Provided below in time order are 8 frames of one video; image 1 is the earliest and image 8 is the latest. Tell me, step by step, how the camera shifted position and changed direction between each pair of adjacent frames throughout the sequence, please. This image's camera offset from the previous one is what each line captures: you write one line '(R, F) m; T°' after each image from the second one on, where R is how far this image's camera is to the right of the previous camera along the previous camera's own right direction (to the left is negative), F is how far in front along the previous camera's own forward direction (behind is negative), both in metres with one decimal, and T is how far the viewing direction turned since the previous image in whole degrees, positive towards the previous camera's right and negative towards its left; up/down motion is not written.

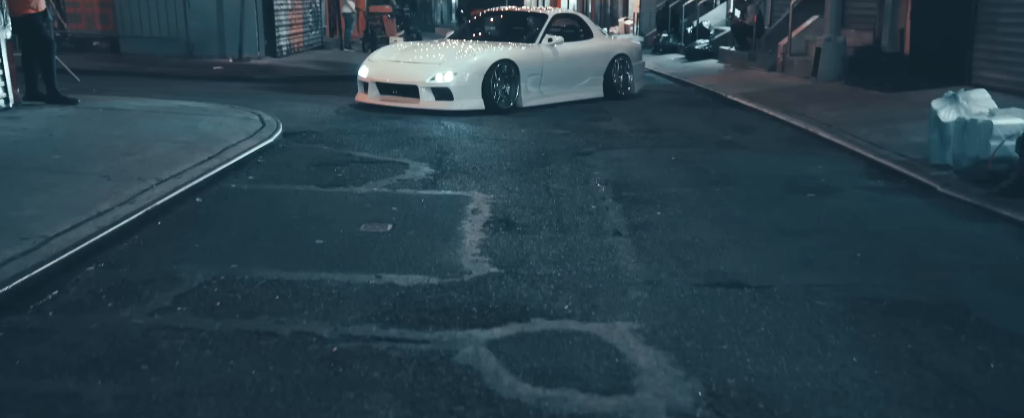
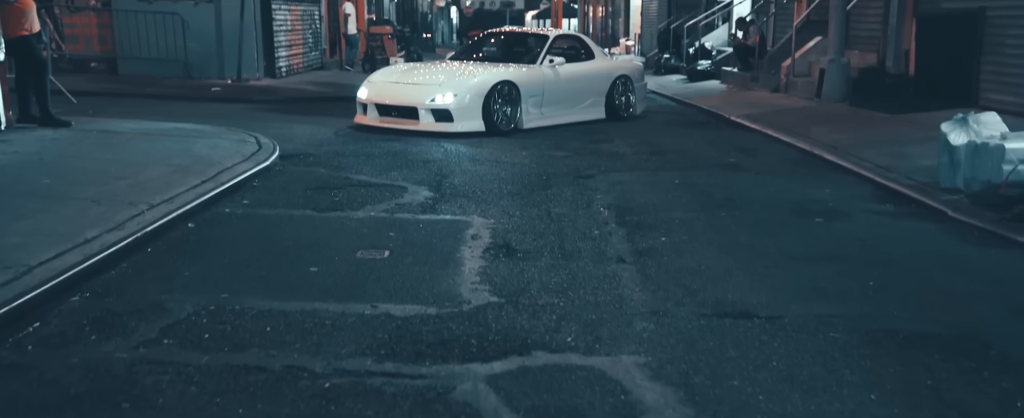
(0.0, +0.2) m; 0°
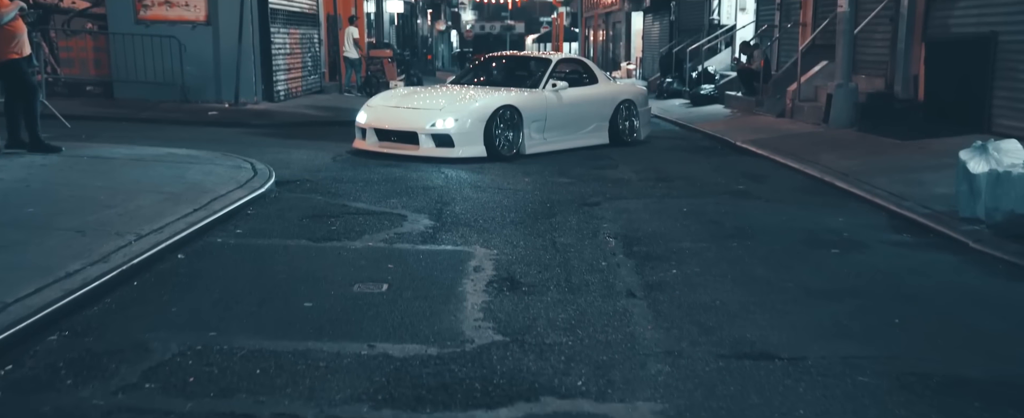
(0.0, +0.3) m; 0°
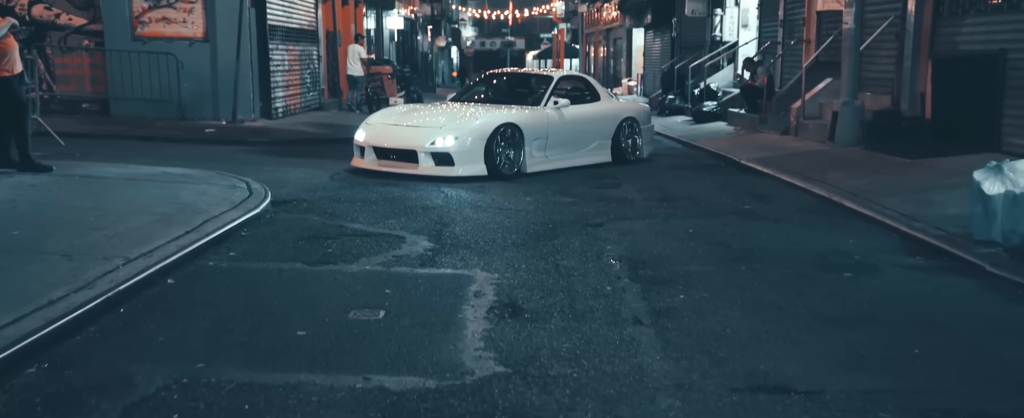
(0.0, +0.2) m; 0°
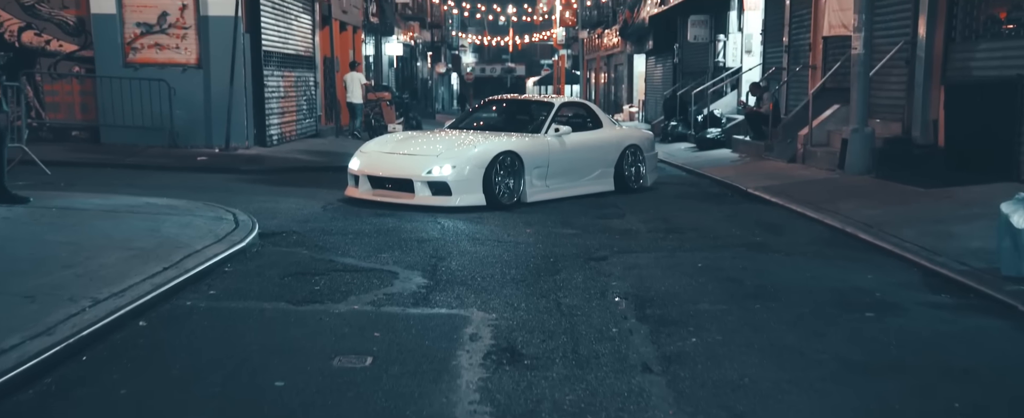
(0.0, +0.4) m; 0°
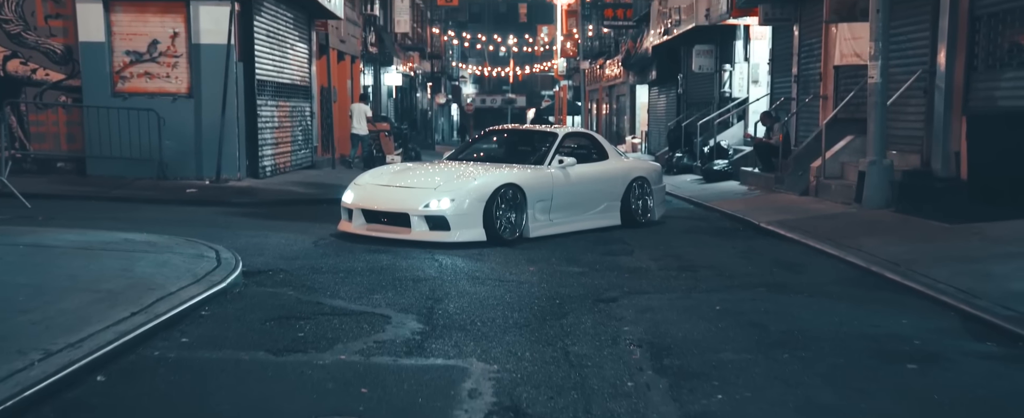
(0.0, +0.6) m; 0°
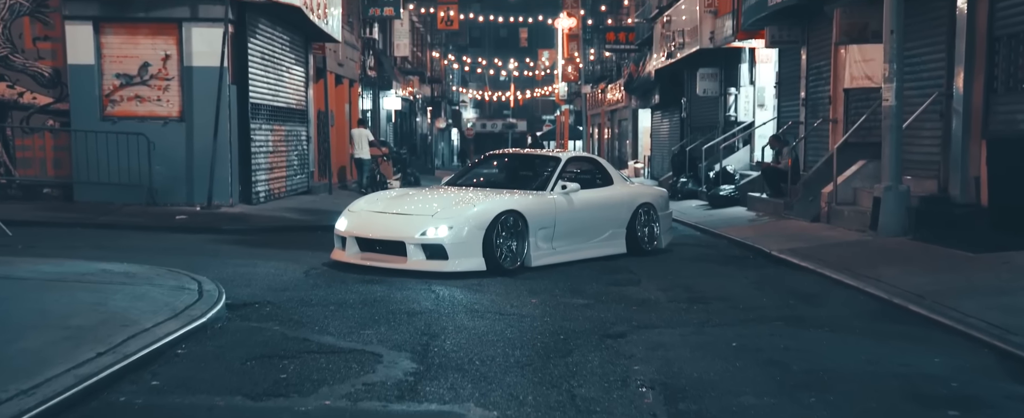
(0.0, +0.5) m; 0°
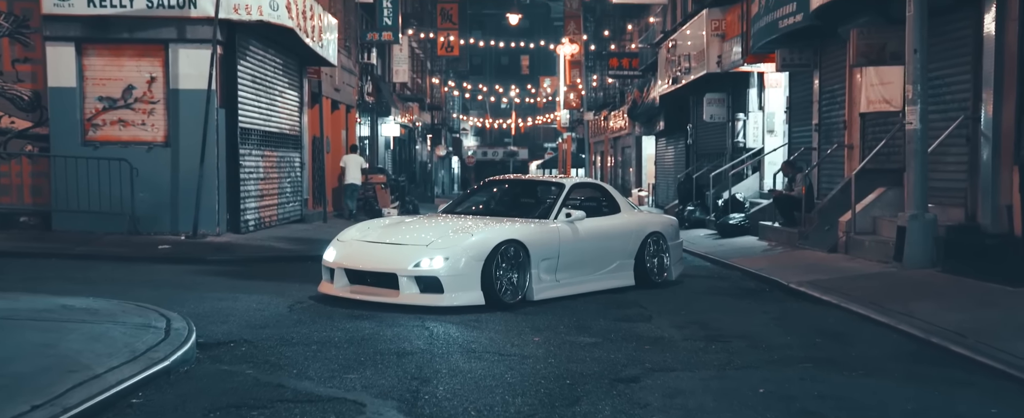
(0.0, +0.8) m; 0°
